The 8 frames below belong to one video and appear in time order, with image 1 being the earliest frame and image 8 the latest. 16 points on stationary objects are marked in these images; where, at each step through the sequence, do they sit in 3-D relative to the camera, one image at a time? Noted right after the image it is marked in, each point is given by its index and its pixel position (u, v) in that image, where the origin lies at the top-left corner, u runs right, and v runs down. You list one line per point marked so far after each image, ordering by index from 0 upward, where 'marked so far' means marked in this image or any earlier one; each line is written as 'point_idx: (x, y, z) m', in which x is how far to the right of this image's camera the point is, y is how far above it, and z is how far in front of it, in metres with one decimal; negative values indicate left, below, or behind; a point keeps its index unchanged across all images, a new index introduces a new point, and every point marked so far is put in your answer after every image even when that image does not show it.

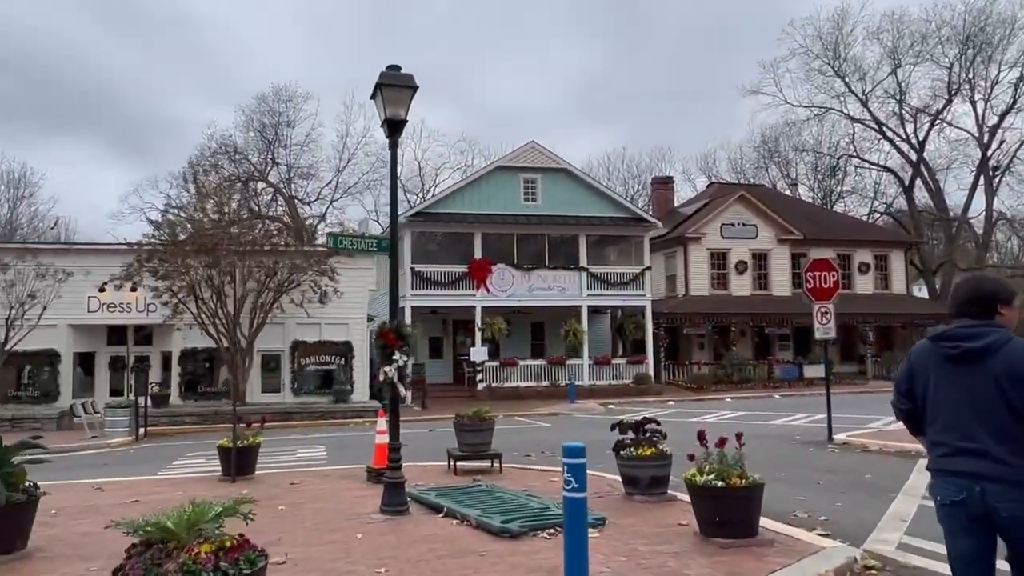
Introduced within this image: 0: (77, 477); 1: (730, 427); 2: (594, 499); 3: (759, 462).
0: (-7.2, -3.1, +11.7) m
1: (+5.6, -3.6, +18.0) m
2: (+1.1, -2.7, +9.1) m
3: (+4.4, -3.1, +12.4) m
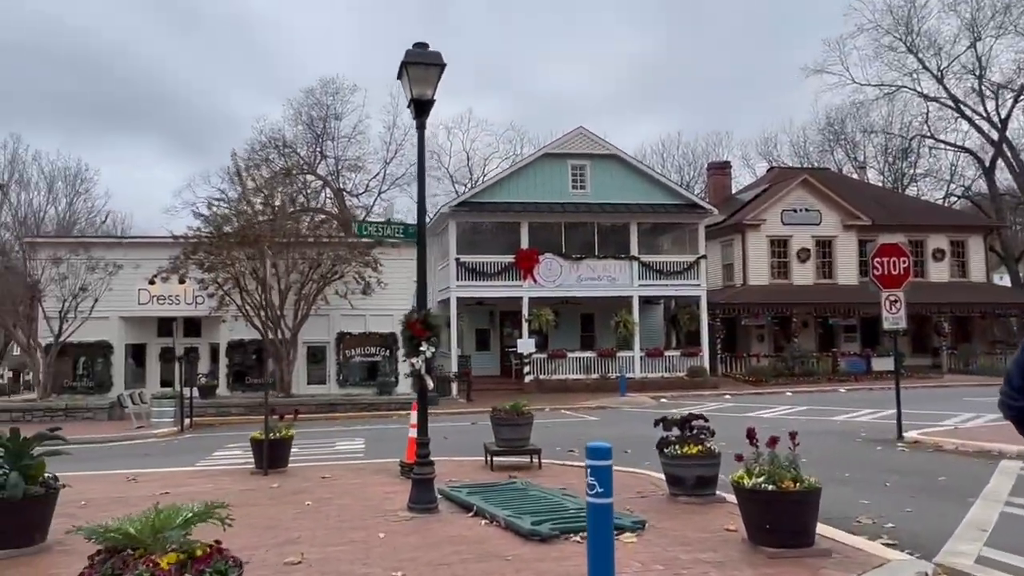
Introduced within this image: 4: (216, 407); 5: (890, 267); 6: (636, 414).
0: (-6.5, -3.0, +11.7) m
1: (+6.7, -3.3, +16.9) m
2: (+1.5, -2.5, +8.5) m
3: (+5.1, -2.9, +11.5) m
4: (-8.0, -3.2, +19.1) m
5: (+7.2, +0.4, +13.4) m
6: (+3.4, -3.5, +19.2) m
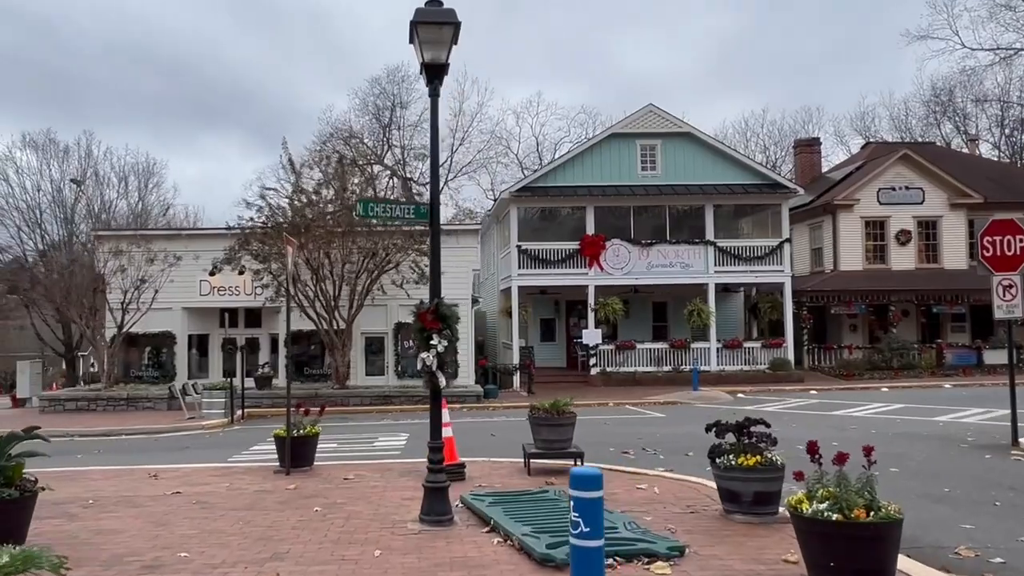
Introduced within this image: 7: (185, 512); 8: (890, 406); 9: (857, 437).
0: (-5.8, -2.8, +11.4) m
1: (+8.0, -2.9, +15.1) m
2: (+1.8, -2.3, +7.2) m
3: (+5.7, -2.6, +9.9) m
4: (-6.4, -2.9, +18.9) m
5: (+8.0, +0.7, +11.4) m
6: (+4.9, -3.1, +17.7) m
7: (-3.4, -2.2, +7.3) m
8: (+9.9, -3.1, +18.4) m
9: (+6.6, -2.8, +13.3) m
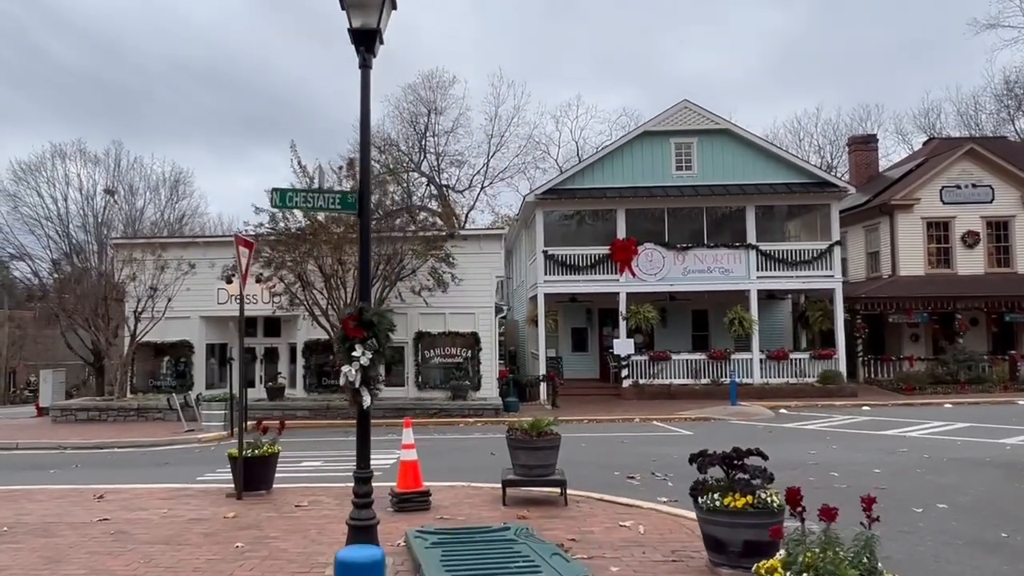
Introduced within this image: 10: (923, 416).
0: (-6.0, -2.9, +10.7) m
1: (+8.1, -3.0, +13.2) m
2: (+1.3, -2.3, +5.9) m
3: (+5.4, -2.7, +8.3) m
4: (-6.0, -3.1, +18.2) m
5: (+7.8, +0.7, +9.7) m
6: (+5.2, -3.2, +16.1) m
7: (-3.8, -2.3, +6.4) m
8: (+10.3, -3.2, +16.5) m
9: (+6.6, -2.9, +11.6) m
10: (+11.1, -3.5, +19.0) m
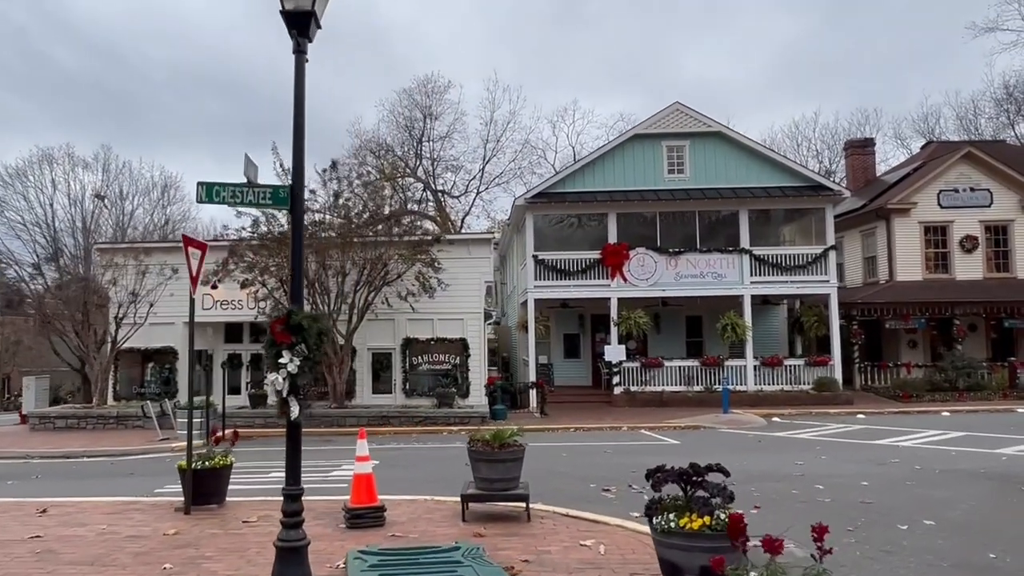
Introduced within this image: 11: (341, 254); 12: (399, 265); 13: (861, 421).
0: (-6.3, -3.0, +10.4) m
1: (+7.7, -3.1, +12.8) m
2: (+0.9, -2.4, +5.6) m
3: (+5.0, -2.7, +7.9) m
4: (-6.3, -3.3, +17.9) m
5: (+7.4, +0.6, +9.3) m
6: (+4.9, -3.4, +15.7) m
7: (-4.2, -2.3, +6.1) m
8: (+9.9, -3.3, +16.0) m
9: (+6.2, -3.0, +11.2) m
10: (+10.8, -3.6, +18.6) m
11: (-4.6, +0.9, +18.8) m
12: (-3.2, +0.6, +19.8) m
13: (+9.4, -3.6, +18.9) m
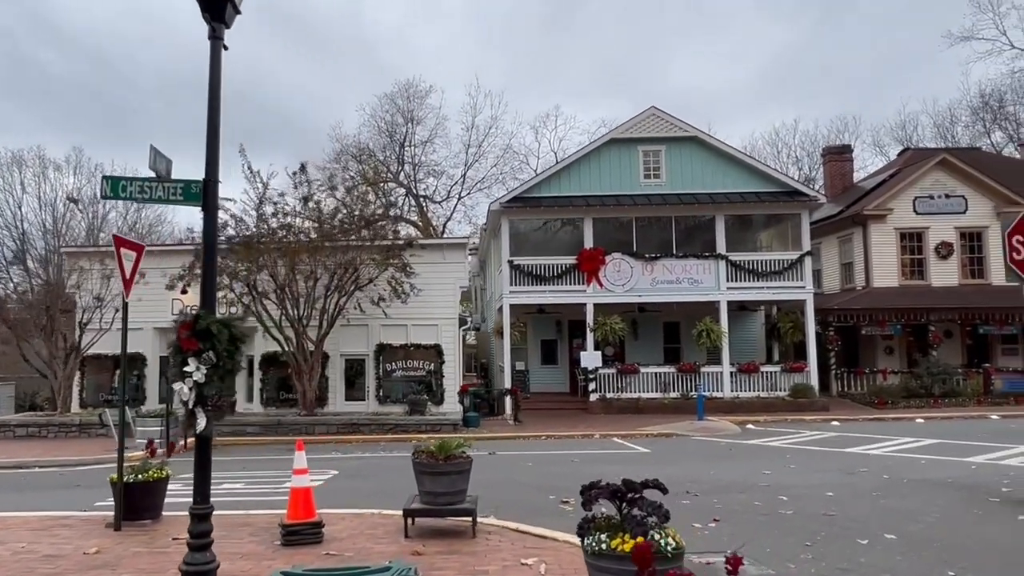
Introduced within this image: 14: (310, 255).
0: (-6.9, -3.0, +10.1) m
1: (+7.1, -3.2, +12.7) m
2: (+0.4, -2.5, +5.4) m
3: (+4.4, -2.8, +7.7) m
4: (-7.0, -3.4, +17.5) m
5: (+6.8, +0.5, +9.2) m
6: (+4.2, -3.5, +15.6) m
7: (-4.8, -2.4, +5.8) m
8: (+9.3, -3.5, +16.0) m
9: (+5.6, -3.1, +11.1) m
10: (+10.0, -3.8, +18.6) m
11: (-5.3, +0.8, +18.6) m
12: (-3.9, +0.5, +19.5) m
13: (+8.7, -3.8, +18.8) m
14: (-5.3, +0.9, +18.6) m
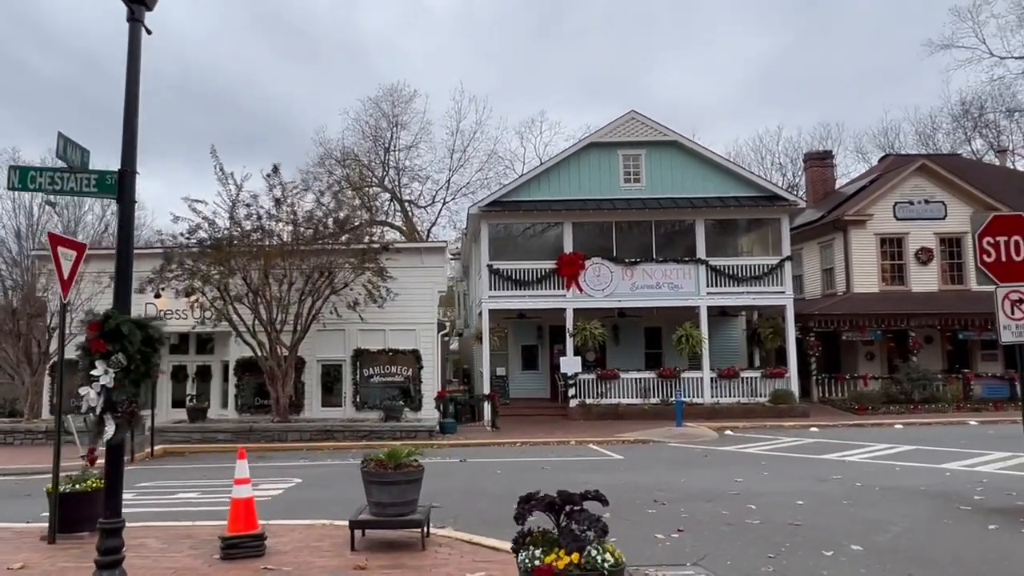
0: (-7.4, -3.1, +9.8) m
1: (+6.5, -3.3, +12.6) m
2: (-0.1, -2.5, +5.2) m
3: (+4.0, -2.9, +7.6) m
4: (-7.6, -3.5, +17.2) m
5: (+6.4, +0.4, +9.1) m
6: (+3.6, -3.6, +15.4) m
7: (-5.2, -2.4, +5.5) m
8: (+8.7, -3.6, +15.9) m
9: (+5.1, -3.2, +11.0) m
10: (+9.4, -3.9, +18.5) m
11: (-5.9, +0.7, +18.3) m
12: (-4.5, +0.4, +19.3) m
13: (+8.0, -3.9, +18.7) m
14: (-5.9, +0.7, +18.3) m
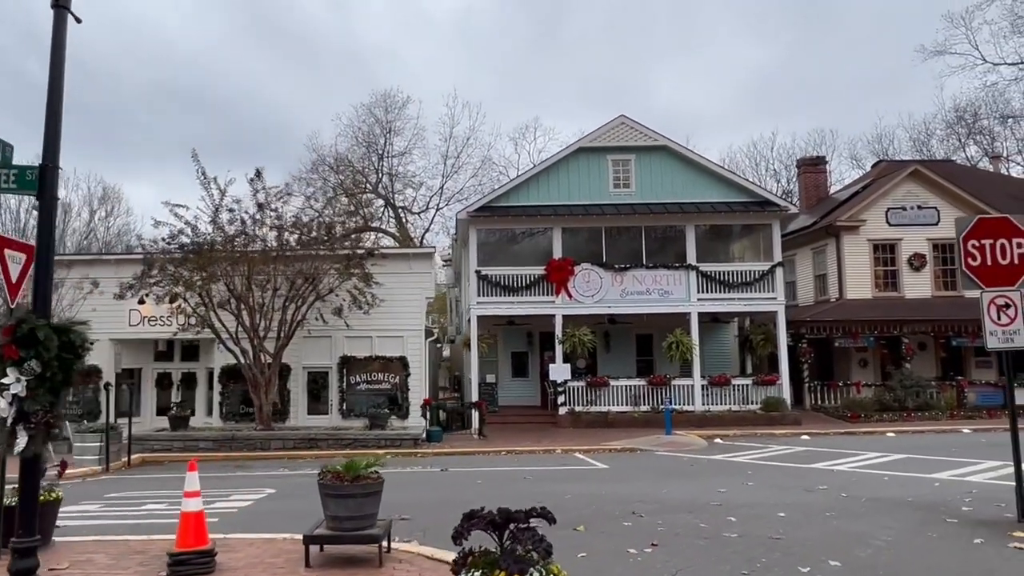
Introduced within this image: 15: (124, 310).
0: (-7.8, -3.2, +9.5) m
1: (+6.2, -3.4, +12.4) m
2: (-0.4, -2.5, +4.9) m
3: (+3.6, -2.9, +7.3) m
4: (-8.0, -3.7, +17.0) m
5: (+6.0, +0.4, +8.9) m
6: (+3.3, -3.7, +15.2) m
7: (-5.6, -2.4, +5.3) m
8: (+8.3, -3.7, +15.6) m
9: (+4.7, -3.3, +10.7) m
10: (+9.1, -4.1, +18.2) m
11: (-6.3, +0.5, +18.1) m
12: (-4.9, +0.2, +19.0) m
13: (+7.7, -4.1, +18.5) m
14: (-6.3, +0.6, +18.1) m
15: (-10.8, -0.6, +19.4) m
